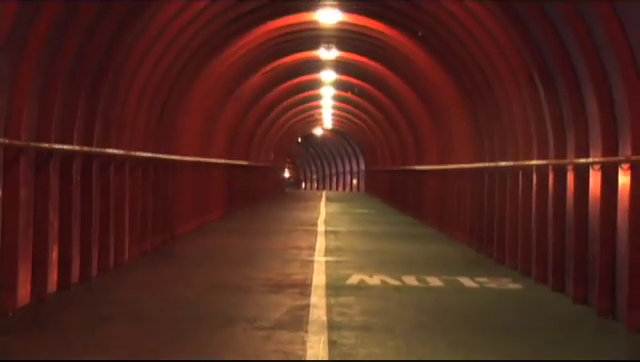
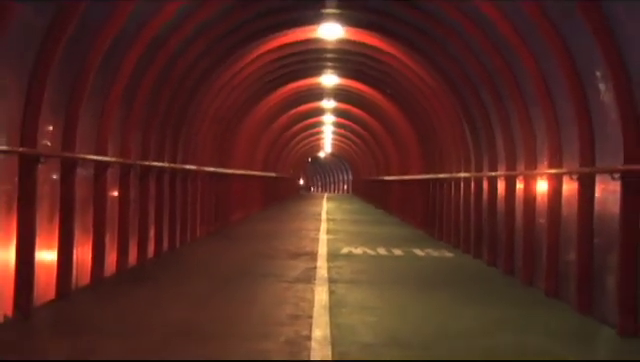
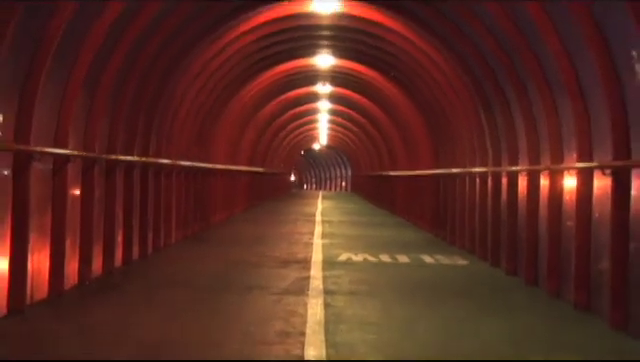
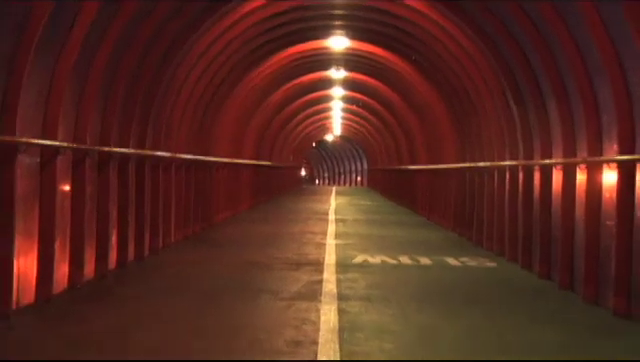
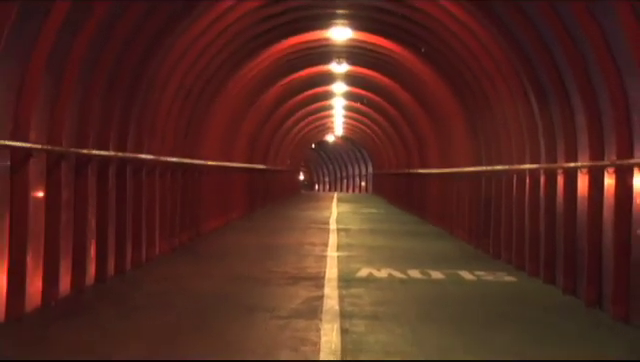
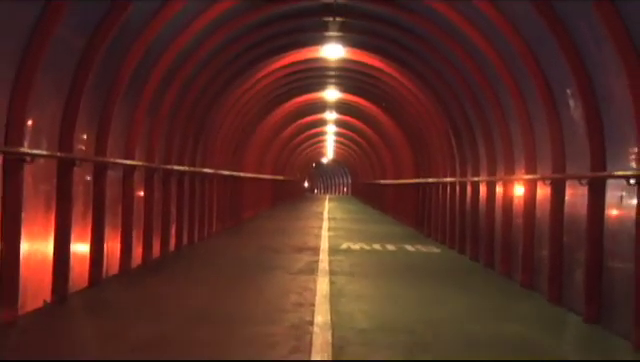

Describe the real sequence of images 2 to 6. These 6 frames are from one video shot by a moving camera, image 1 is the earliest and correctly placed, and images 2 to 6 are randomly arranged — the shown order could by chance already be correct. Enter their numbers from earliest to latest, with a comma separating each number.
5, 4, 3, 2, 6
